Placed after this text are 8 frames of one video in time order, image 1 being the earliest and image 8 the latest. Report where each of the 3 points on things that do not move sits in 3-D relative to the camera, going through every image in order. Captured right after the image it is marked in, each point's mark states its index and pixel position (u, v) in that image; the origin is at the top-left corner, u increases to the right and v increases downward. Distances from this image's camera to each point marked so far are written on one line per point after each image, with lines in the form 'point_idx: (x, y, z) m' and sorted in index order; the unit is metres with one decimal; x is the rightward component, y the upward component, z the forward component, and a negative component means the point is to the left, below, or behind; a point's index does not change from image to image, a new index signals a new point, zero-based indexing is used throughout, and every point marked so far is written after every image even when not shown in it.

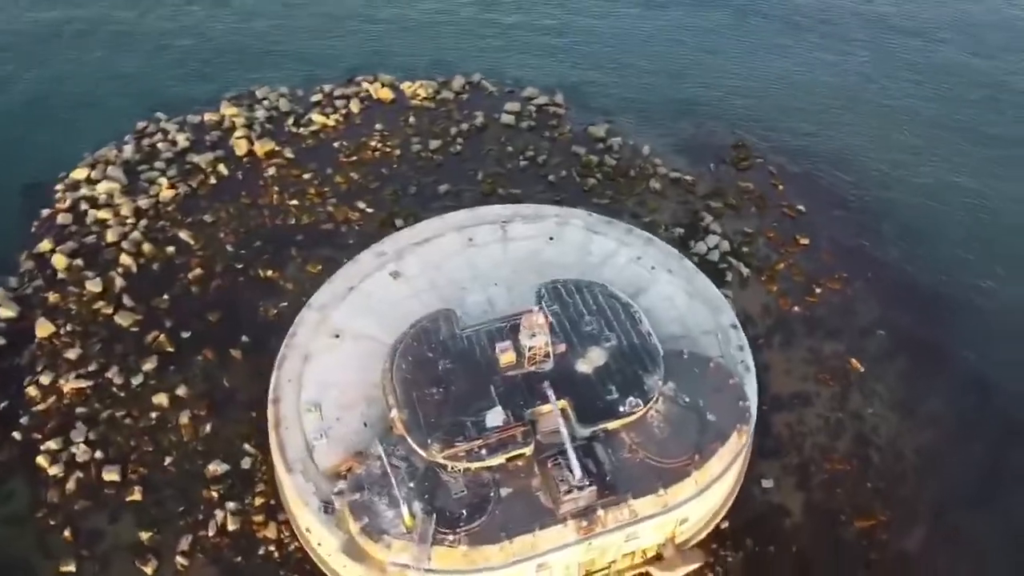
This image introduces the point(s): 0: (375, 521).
0: (-3.0, -5.2, +18.0) m
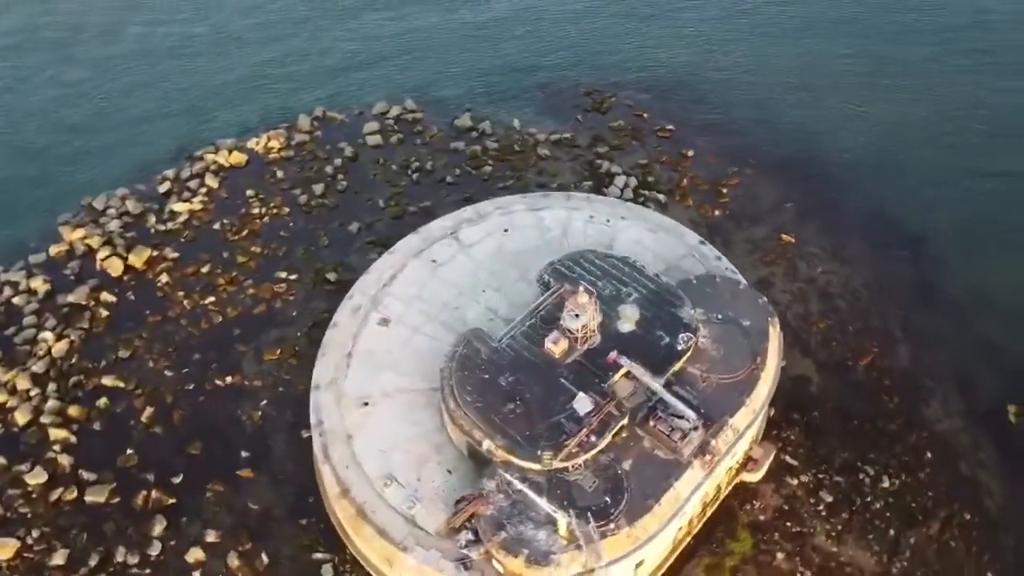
0: (+0.5, -5.7, +17.6) m
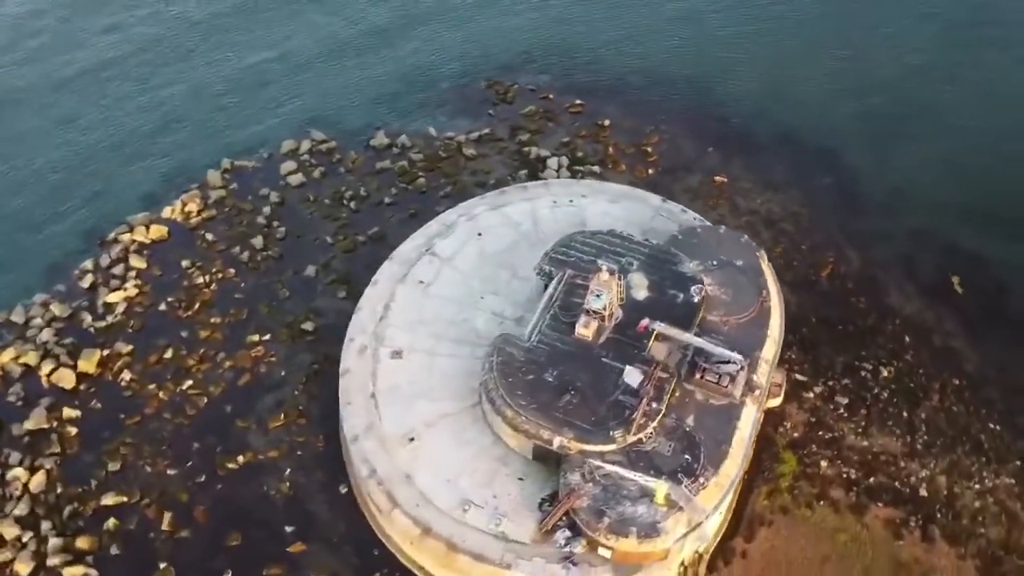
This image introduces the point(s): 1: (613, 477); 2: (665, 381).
0: (+2.9, -5.3, +18.0) m
1: (+2.3, -4.4, +18.6) m
2: (+3.8, -2.3, +19.8) m
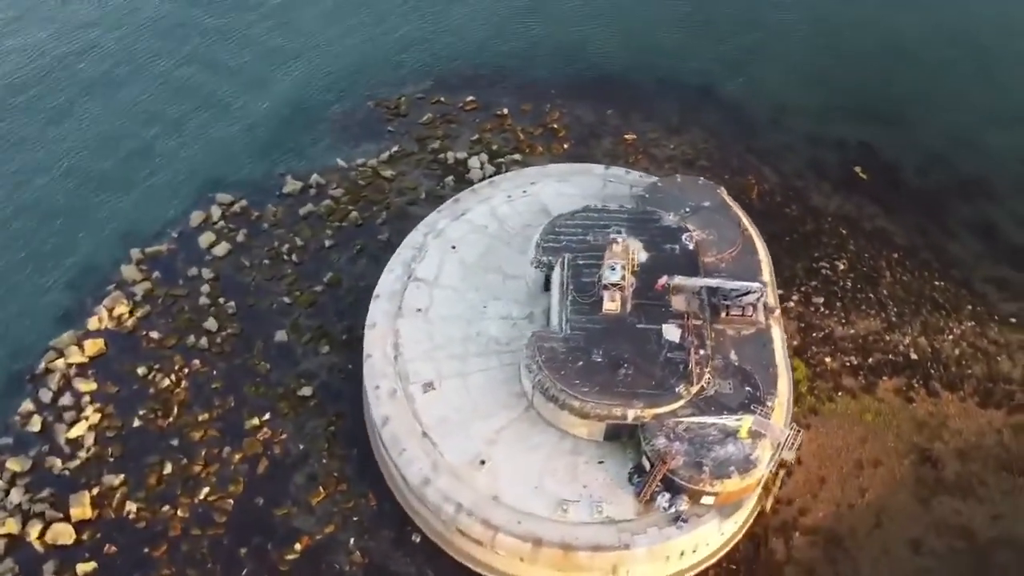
0: (+5.3, -4.1, +19.0) m
1: (+4.4, -3.4, +19.4) m
2: (+4.9, -1.1, +20.8) m
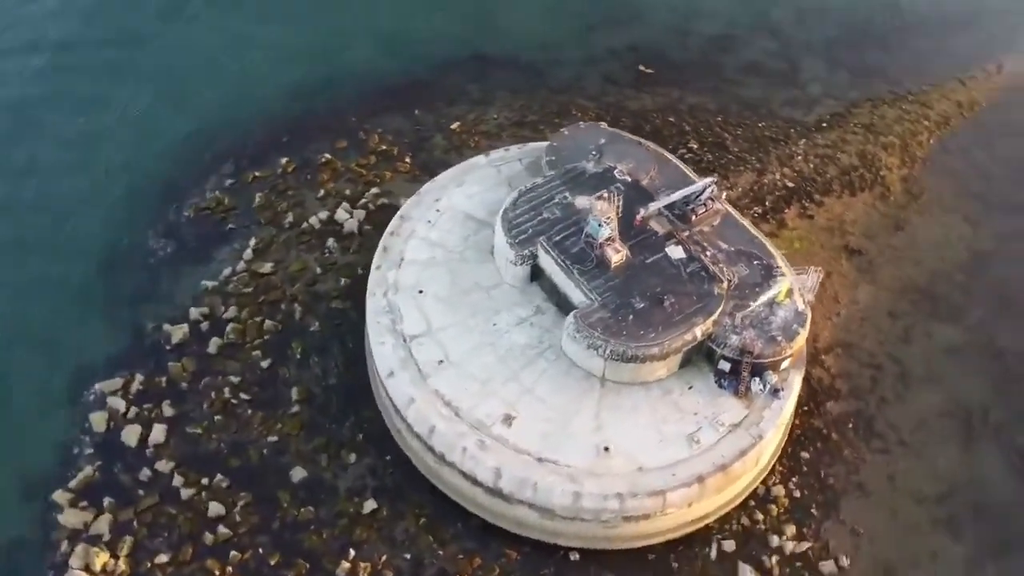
0: (+7.5, -0.8, +21.5) m
1: (+6.3, -0.7, +21.5) m
2: (+5.0, +1.4, +22.7) m
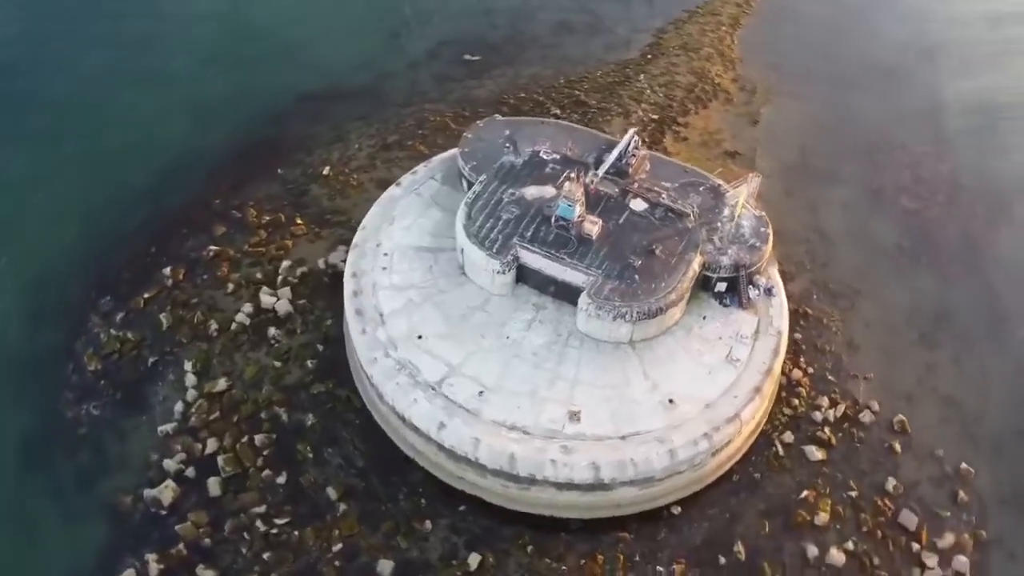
0: (+7.2, +1.9, +23.6) m
1: (+6.0, +1.5, +23.2) m
2: (+3.8, +3.0, +23.9) m
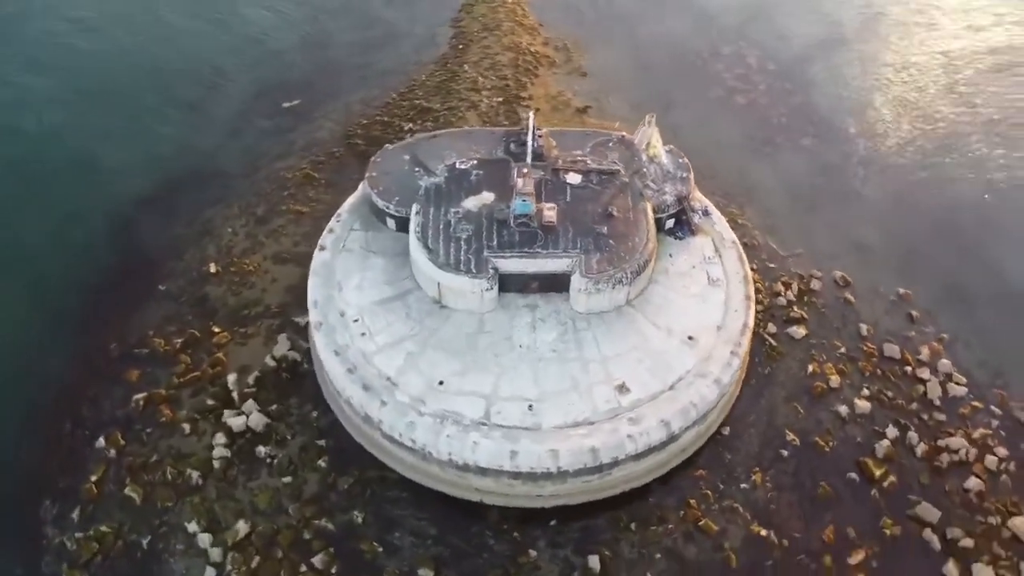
0: (+5.0, +4.1, +25.2) m
1: (+4.3, +3.4, +24.6) m
2: (+1.6, +3.8, +24.5) m
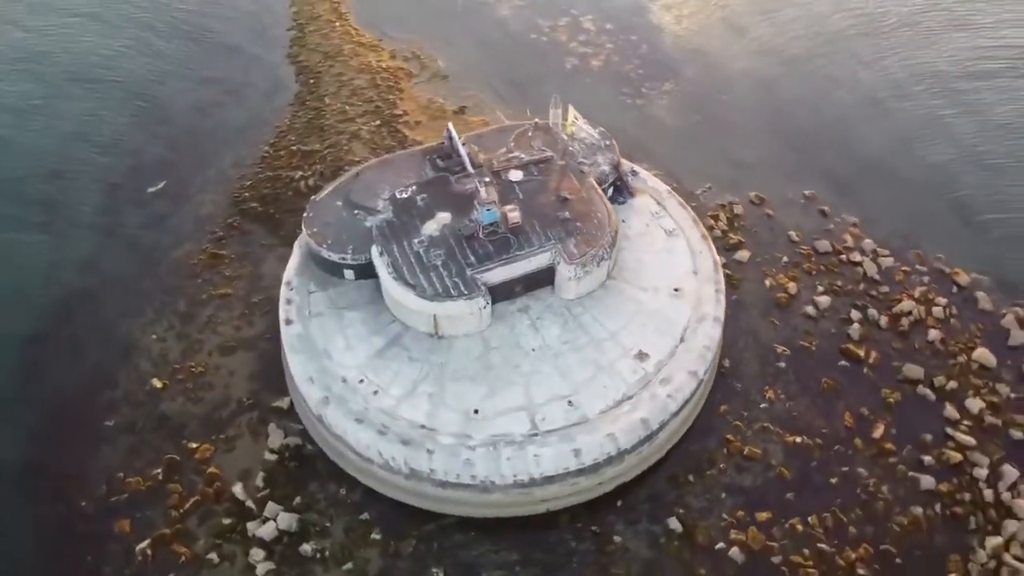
0: (+2.5, +5.1, +26.0) m
1: (+2.2, +4.2, +25.2) m
2: (-0.4, +3.8, +24.4) m
